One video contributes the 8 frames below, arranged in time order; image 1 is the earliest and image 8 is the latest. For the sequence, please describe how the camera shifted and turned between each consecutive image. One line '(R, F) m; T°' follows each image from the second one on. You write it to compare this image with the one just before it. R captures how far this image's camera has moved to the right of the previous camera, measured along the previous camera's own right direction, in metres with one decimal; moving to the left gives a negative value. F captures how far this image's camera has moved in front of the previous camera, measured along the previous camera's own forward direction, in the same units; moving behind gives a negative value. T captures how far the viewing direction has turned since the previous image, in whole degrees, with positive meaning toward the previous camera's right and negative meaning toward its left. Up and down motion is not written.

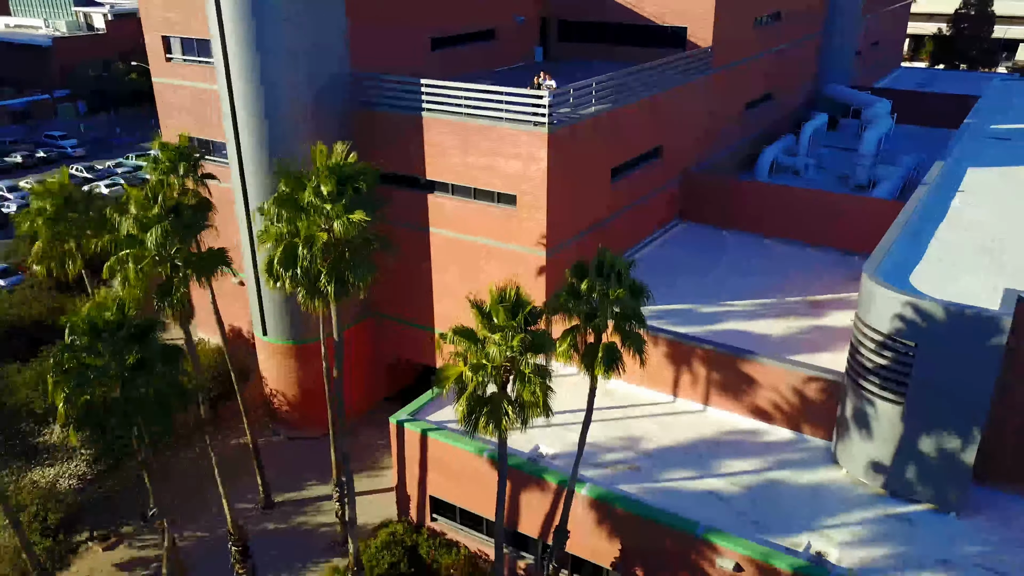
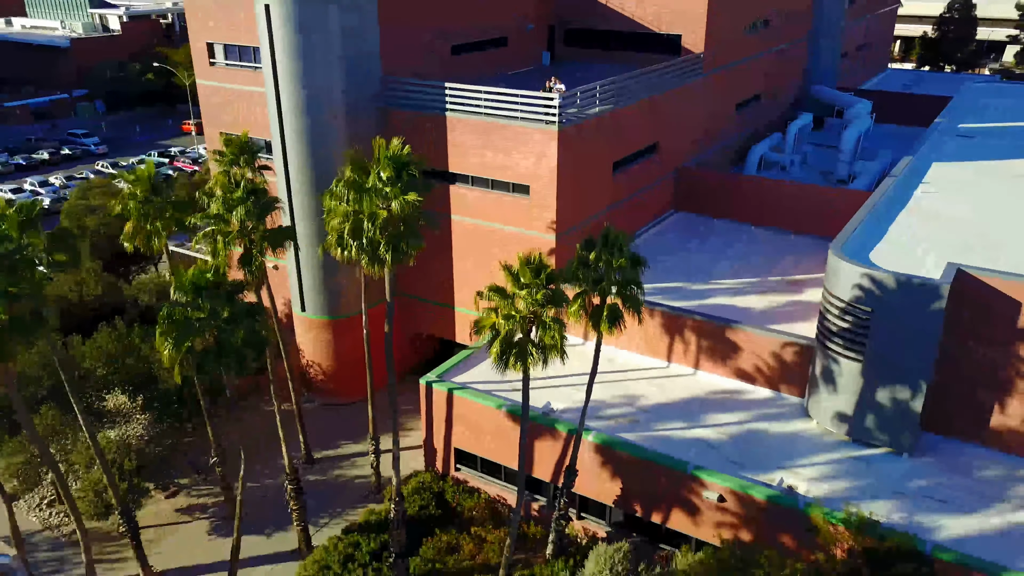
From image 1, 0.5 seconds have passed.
(-0.4, -2.8) m; 0°
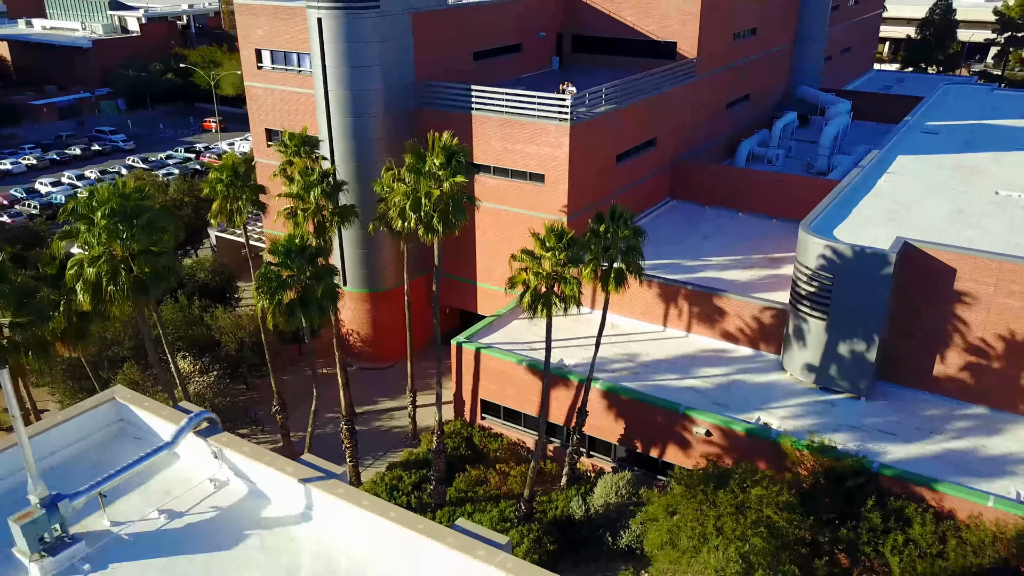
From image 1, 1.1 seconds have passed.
(-0.6, -3.7) m; 0°
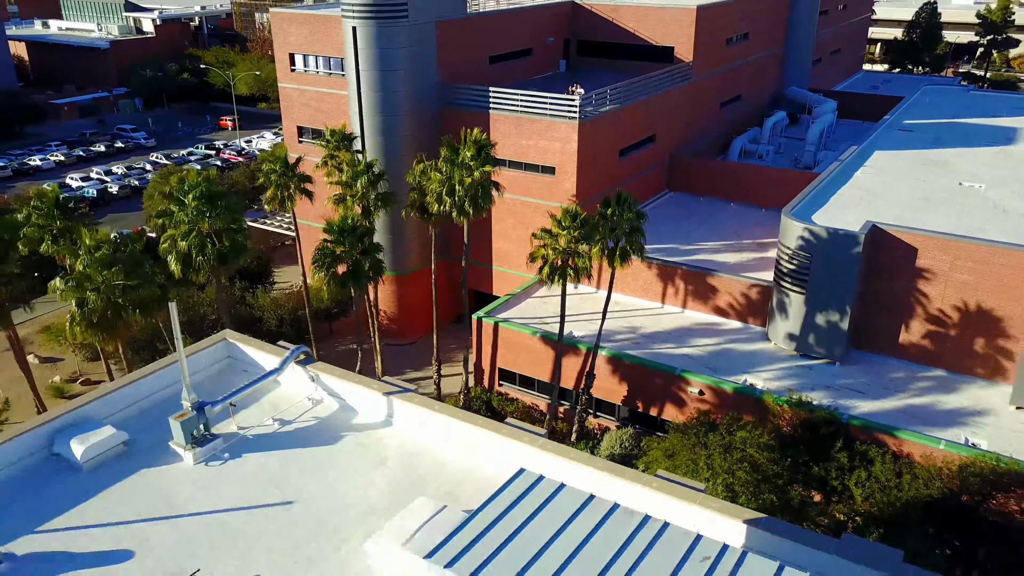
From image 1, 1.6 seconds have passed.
(-0.6, -3.1) m; 0°
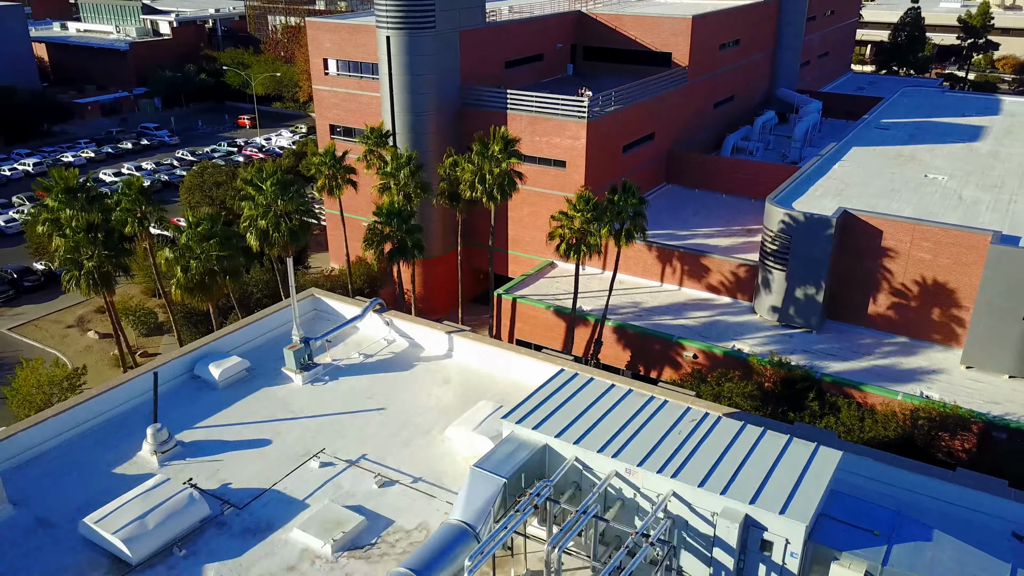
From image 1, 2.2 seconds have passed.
(-0.7, -3.8) m; 0°
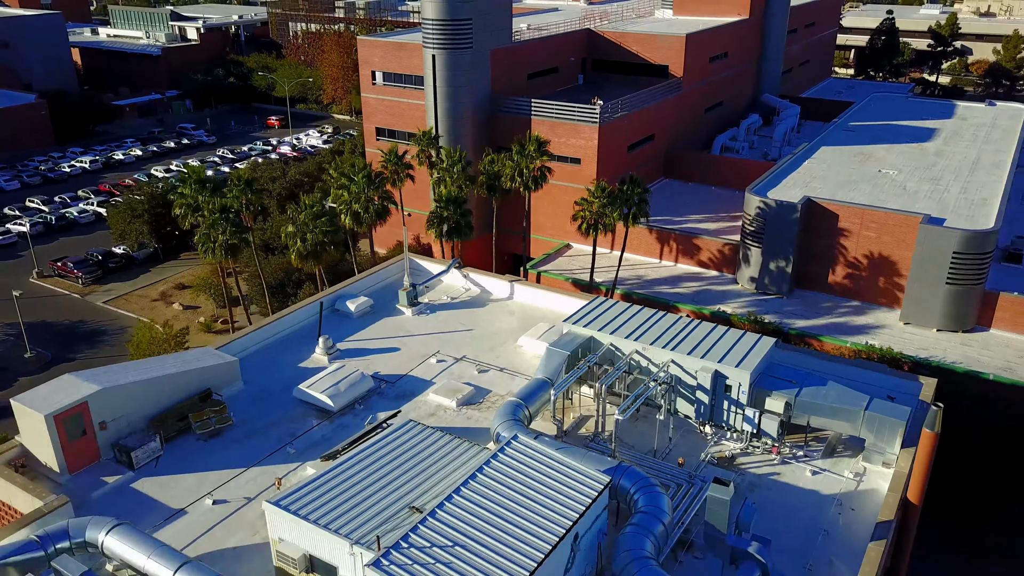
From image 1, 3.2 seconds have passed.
(-1.4, -6.9) m; 0°
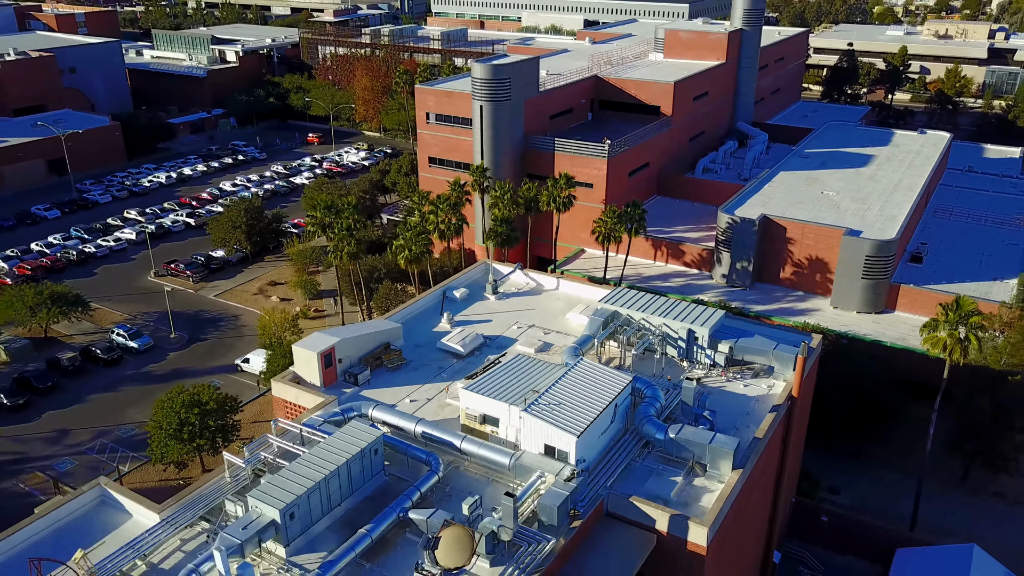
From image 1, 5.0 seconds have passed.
(-2.4, -12.4) m; +1°
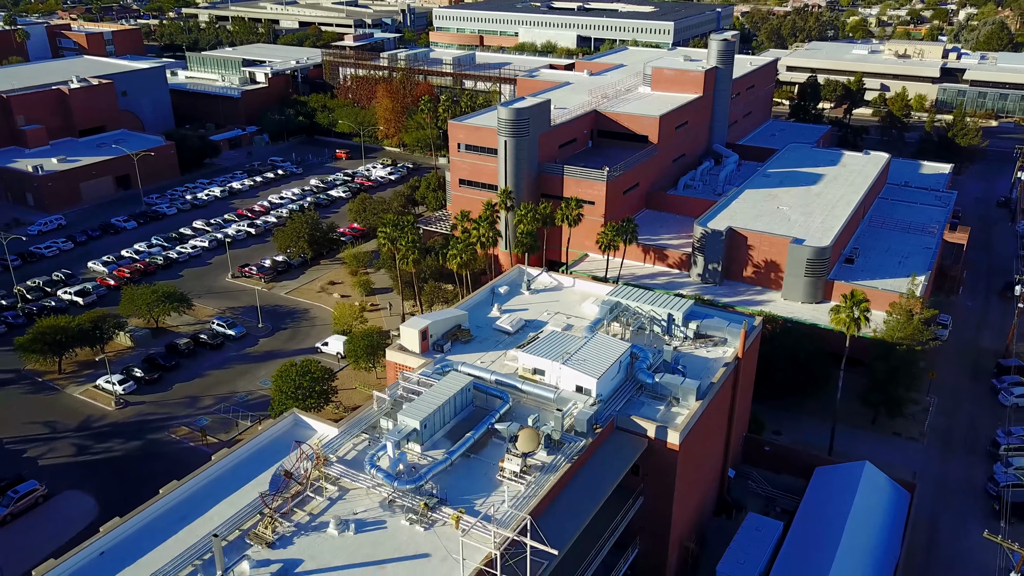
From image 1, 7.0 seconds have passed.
(-2.4, -13.3) m; +1°
